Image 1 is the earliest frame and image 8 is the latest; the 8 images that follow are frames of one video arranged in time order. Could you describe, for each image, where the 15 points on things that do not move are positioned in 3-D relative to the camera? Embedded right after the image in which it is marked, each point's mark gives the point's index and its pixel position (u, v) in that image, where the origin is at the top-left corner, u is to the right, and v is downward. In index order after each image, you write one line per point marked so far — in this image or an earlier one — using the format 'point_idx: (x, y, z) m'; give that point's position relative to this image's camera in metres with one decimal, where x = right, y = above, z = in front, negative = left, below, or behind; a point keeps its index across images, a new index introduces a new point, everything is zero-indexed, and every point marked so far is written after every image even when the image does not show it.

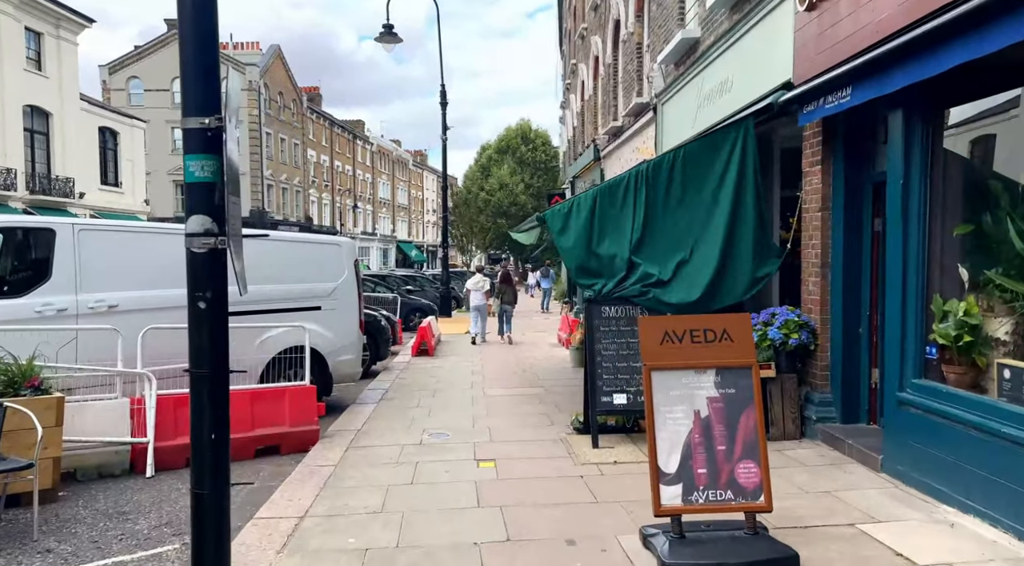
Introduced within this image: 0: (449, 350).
0: (-1.3, -1.4, +15.9) m
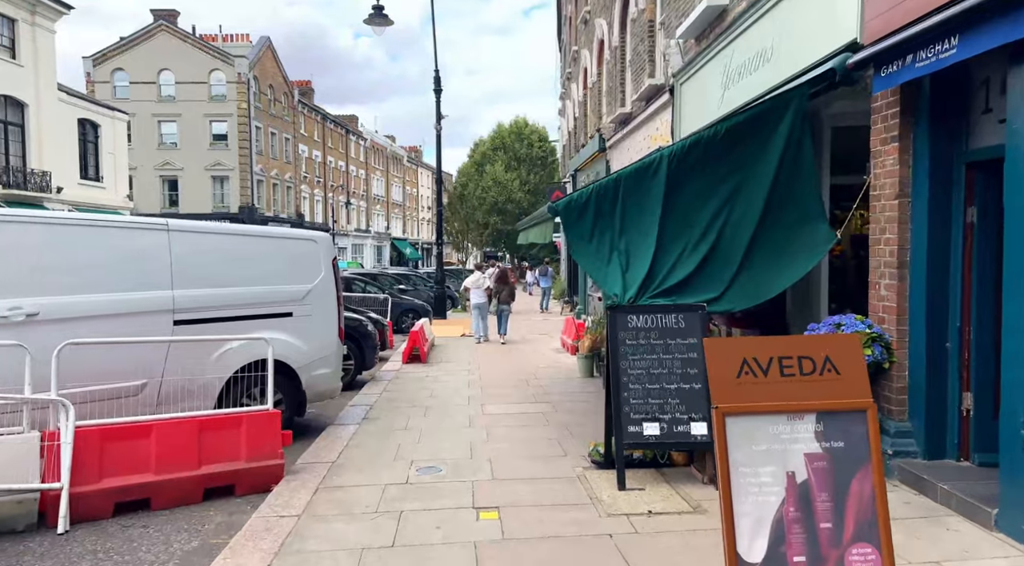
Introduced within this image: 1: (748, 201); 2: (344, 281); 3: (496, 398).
0: (-1.3, -1.4, +14.6) m
1: (+1.8, +0.6, +6.0) m
2: (-4.3, 0.0, +19.9) m
3: (-0.2, -1.4, +9.4) m
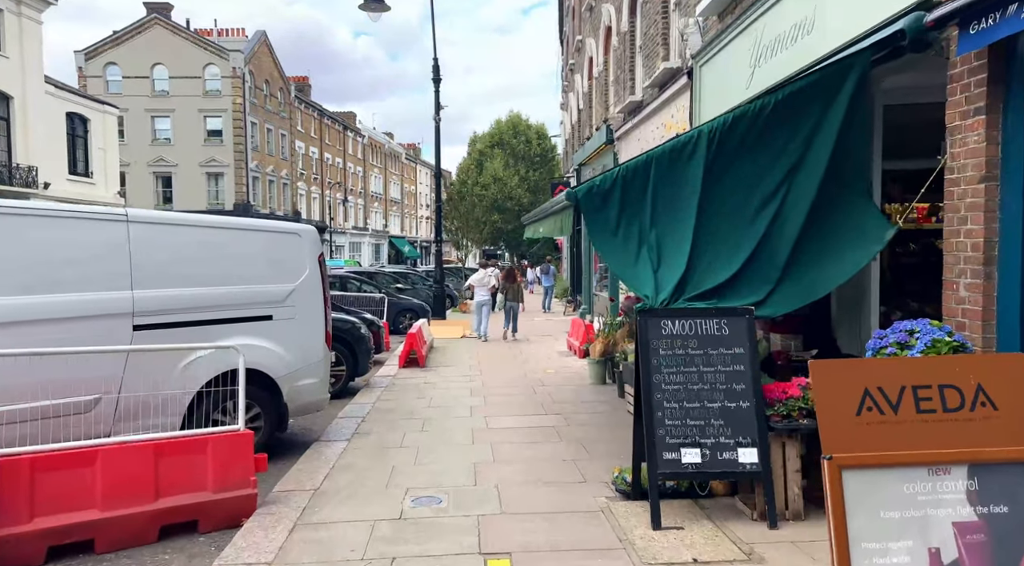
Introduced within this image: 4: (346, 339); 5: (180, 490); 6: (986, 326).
0: (-1.2, -1.3, +13.8) m
1: (+1.9, +0.6, +5.2) m
2: (-4.3, +0.1, +19.0) m
3: (-0.1, -1.4, +8.5) m
4: (-2.2, -0.7, +10.1) m
5: (-2.1, -1.3, +4.9) m
6: (+2.8, -0.3, +4.7) m
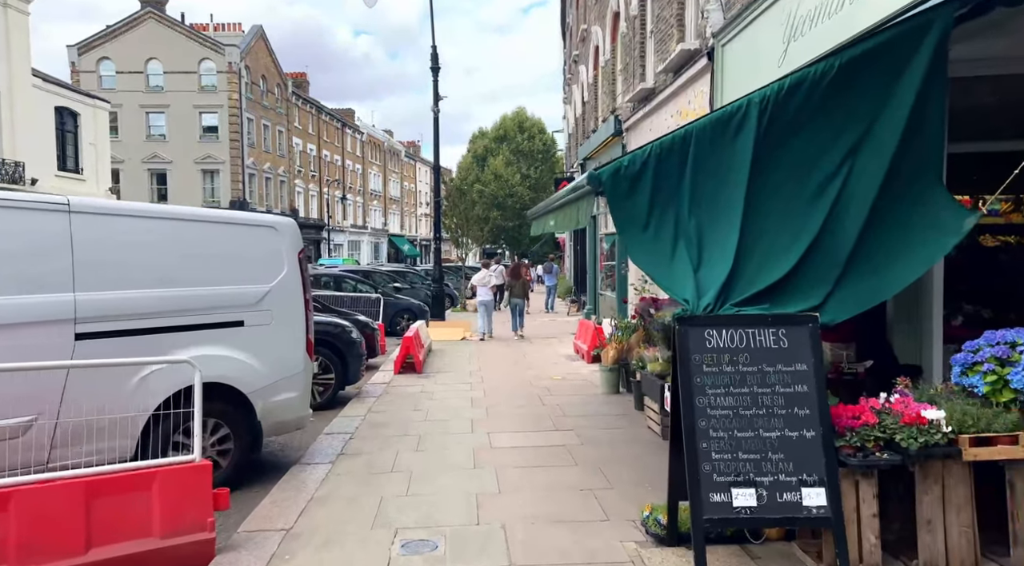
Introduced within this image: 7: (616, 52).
0: (-1.2, -1.3, +12.9) m
1: (+2.0, +0.6, +4.3) m
2: (-4.2, +0.1, +18.1) m
3: (-0.1, -1.4, +7.7) m
4: (-2.1, -0.7, +9.2) m
5: (-2.0, -1.3, +4.0) m
6: (+2.9, -0.3, +3.8) m
7: (+2.3, +5.1, +16.9) m
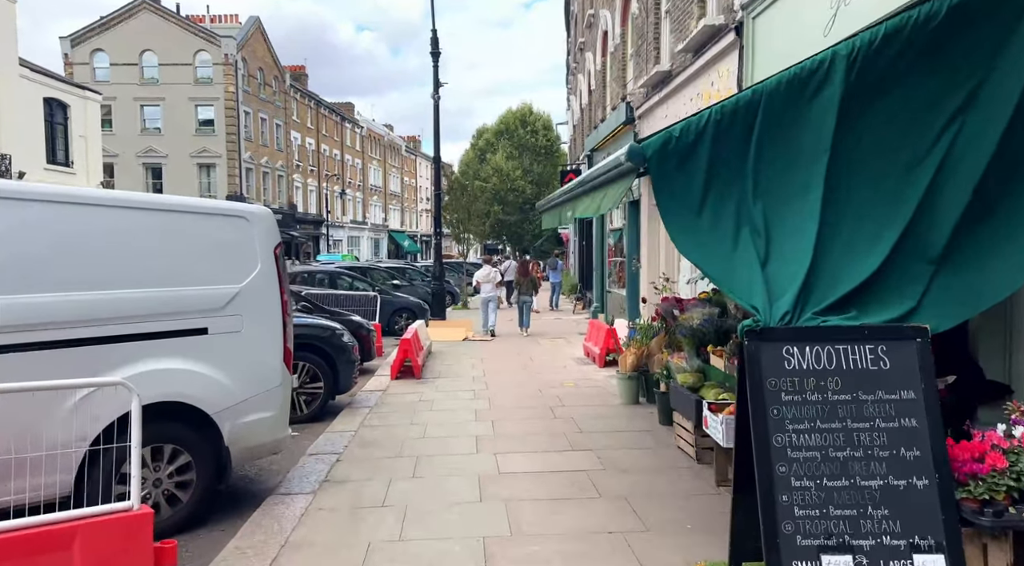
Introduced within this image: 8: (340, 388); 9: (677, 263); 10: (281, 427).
0: (-1.1, -1.3, +12.0) m
1: (+2.1, +0.6, +3.4) m
2: (-4.1, +0.2, +17.2) m
3: (0.0, -1.4, +6.8) m
4: (-2.0, -0.7, +8.3) m
5: (-2.0, -1.3, +3.1) m
6: (+3.0, -0.3, +2.9) m
7: (+2.4, +5.1, +16.0) m
8: (-1.9, -1.2, +8.4) m
9: (+2.8, +0.3, +12.9) m
10: (-1.6, -1.0, +5.4) m
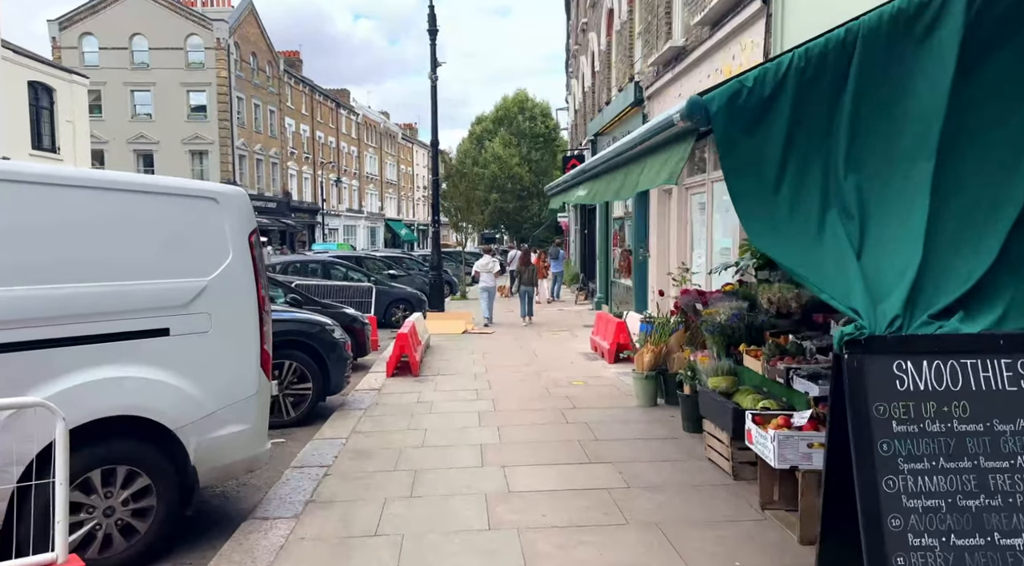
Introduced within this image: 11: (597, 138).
0: (-1.0, -1.1, +11.3) m
1: (+2.1, +0.6, +2.6) m
2: (-4.1, +0.4, +16.5) m
3: (+0.1, -1.3, +6.0) m
4: (-1.9, -0.6, +7.6) m
5: (-1.9, -1.3, +2.4) m
6: (+3.1, -0.3, +2.2) m
7: (+2.4, +5.3, +15.2) m
8: (-1.8, -1.1, +7.7) m
9: (+2.8, +0.5, +12.2) m
10: (-1.5, -1.0, +4.6) m
11: (+2.1, +3.5, +18.6) m
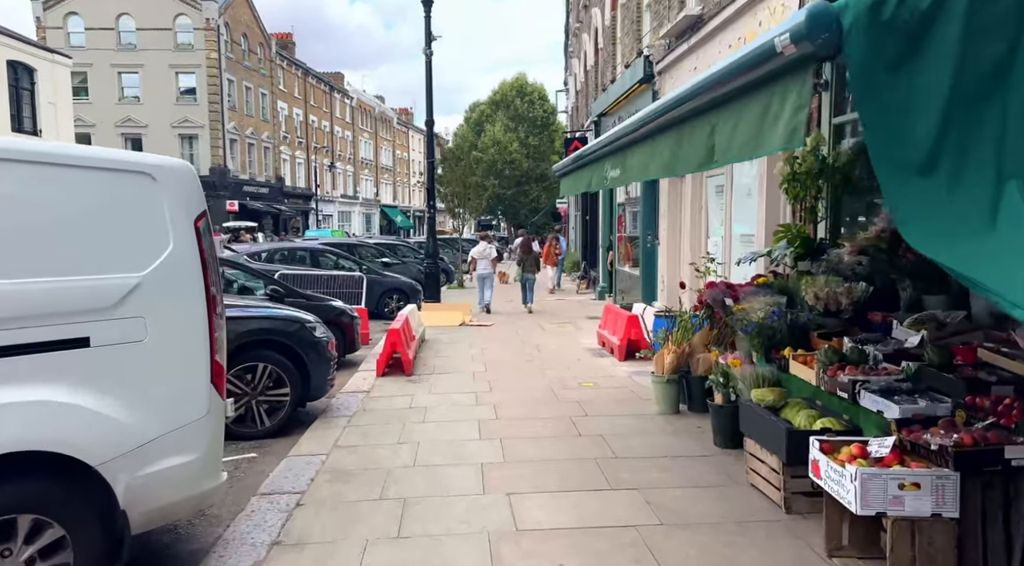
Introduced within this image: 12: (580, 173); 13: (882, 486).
0: (-1.0, -1.0, +10.4) m
1: (+2.2, +0.6, +1.8) m
2: (-4.1, +0.6, +15.6) m
3: (+0.1, -1.3, +5.2) m
4: (-1.9, -0.6, +6.7) m
5: (-1.8, -1.3, +1.5) m
6: (+3.1, -0.3, +1.3) m
7: (+2.4, +5.5, +14.2) m
8: (-1.8, -1.0, +6.8) m
9: (+2.8, +0.6, +11.3) m
10: (-1.5, -0.9, +3.8) m
11: (+2.1, +3.8, +17.7) m
12: (+0.9, +1.3, +9.0) m
13: (+1.6, -0.9, +3.3) m
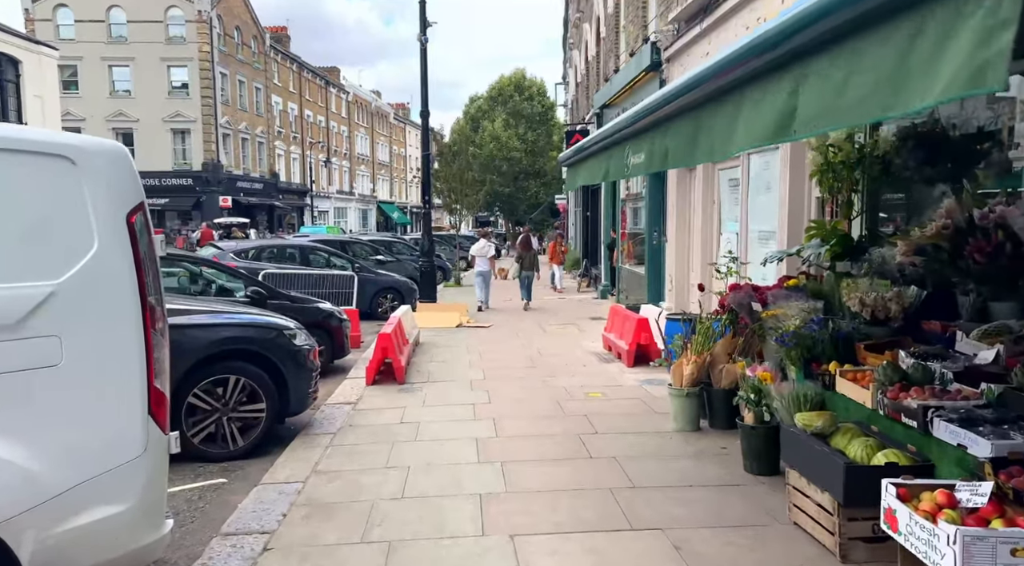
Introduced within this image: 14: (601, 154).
0: (-1.0, -1.0, +9.7) m
1: (+2.2, +0.6, +1.1) m
2: (-4.1, +0.6, +14.9) m
3: (+0.2, -1.3, +4.5) m
4: (-1.9, -0.6, +6.0) m
5: (-1.8, -1.4, +0.8) m
6: (+3.2, -0.3, +0.6) m
7: (+2.4, +5.6, +13.5) m
8: (-1.8, -1.0, +6.2) m
9: (+2.8, +0.6, +10.6) m
10: (-1.5, -1.0, +3.1) m
11: (+2.0, +3.8, +17.0) m
12: (+0.9, +1.3, +8.3) m
13: (+1.6, -0.9, +2.6) m
14: (+0.9, +1.3, +8.2) m
